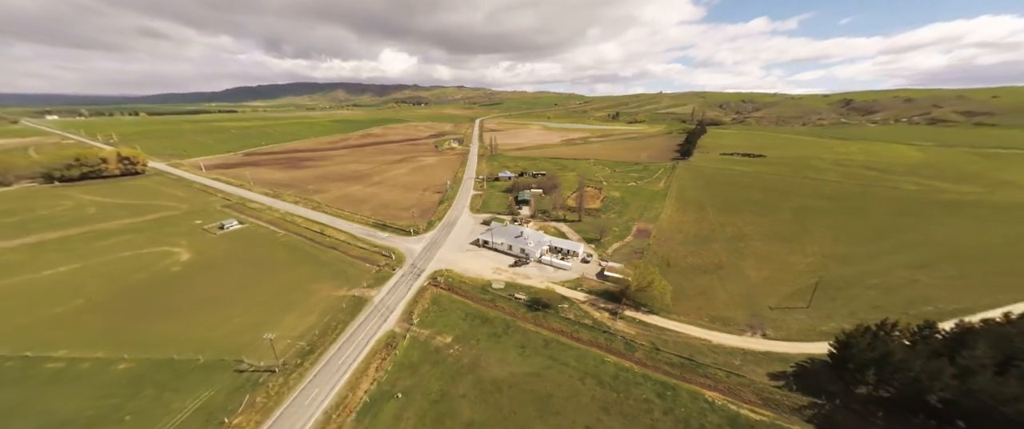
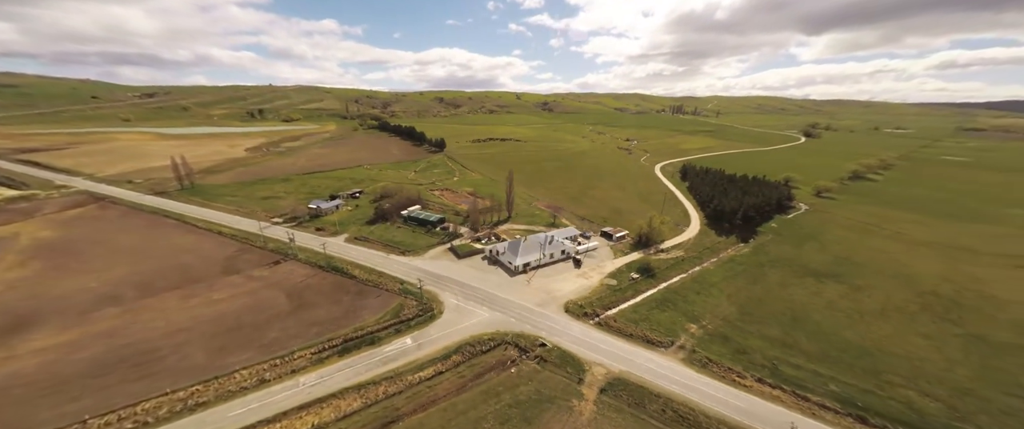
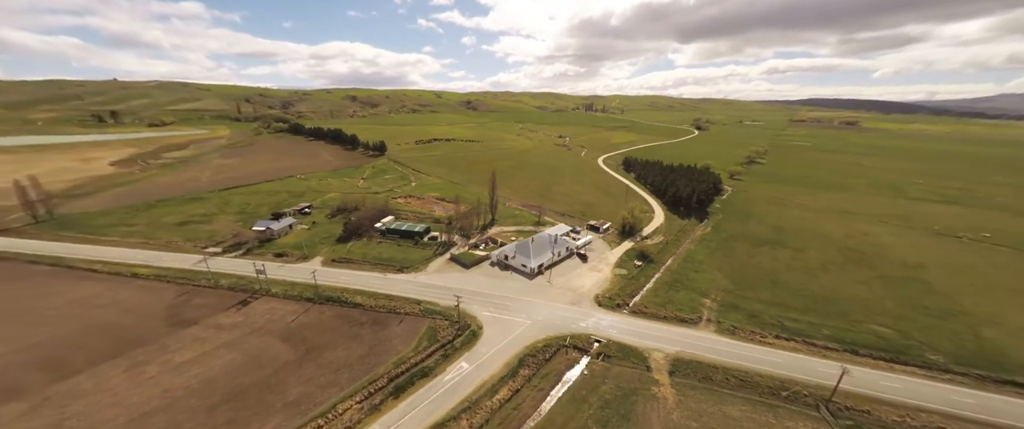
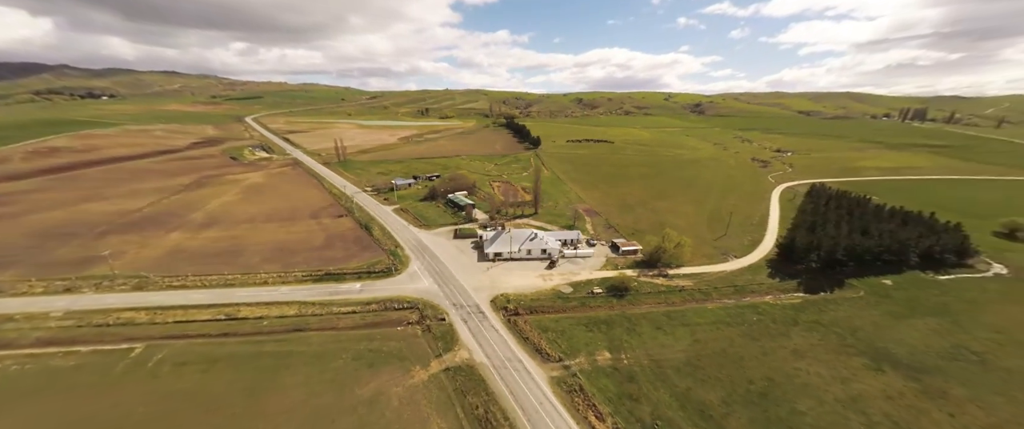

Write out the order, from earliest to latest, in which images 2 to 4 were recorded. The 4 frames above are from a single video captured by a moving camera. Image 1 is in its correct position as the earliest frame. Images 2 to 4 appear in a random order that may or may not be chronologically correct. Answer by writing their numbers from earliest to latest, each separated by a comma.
4, 2, 3
